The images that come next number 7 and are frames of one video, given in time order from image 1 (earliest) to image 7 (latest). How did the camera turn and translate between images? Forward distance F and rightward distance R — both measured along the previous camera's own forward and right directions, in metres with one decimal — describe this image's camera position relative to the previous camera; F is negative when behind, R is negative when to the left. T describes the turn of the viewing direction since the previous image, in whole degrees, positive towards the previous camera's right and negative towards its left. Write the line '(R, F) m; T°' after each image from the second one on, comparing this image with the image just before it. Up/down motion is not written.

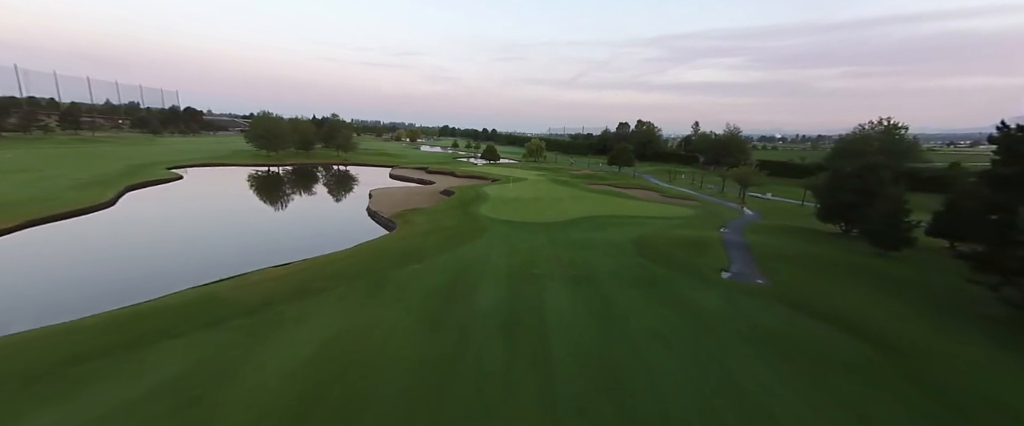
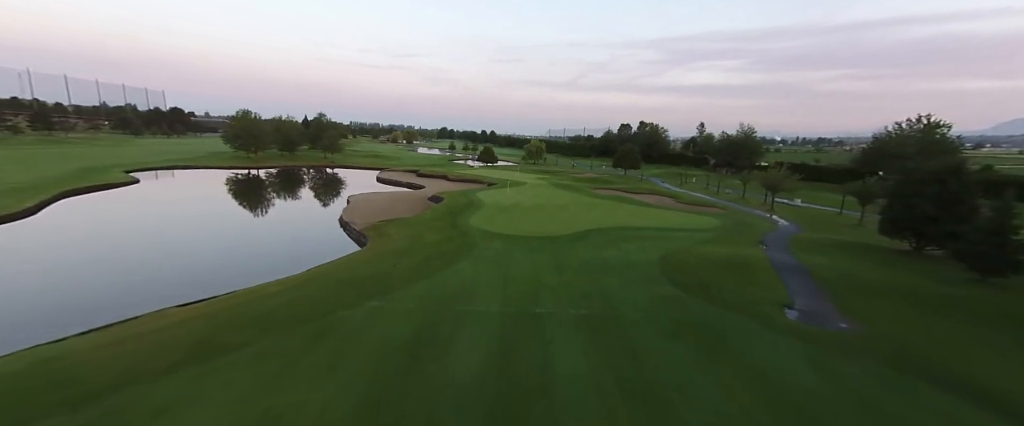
(+0.2, +3.6) m; 0°
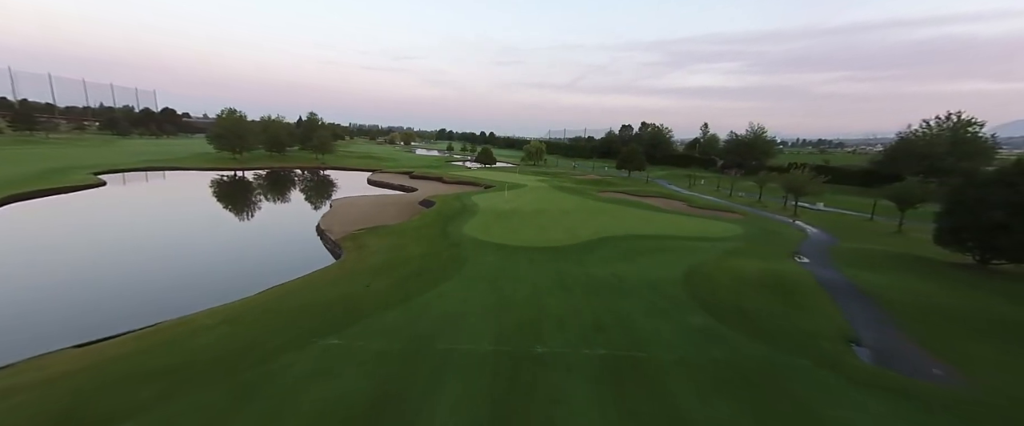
(+0.1, +2.3) m; 0°
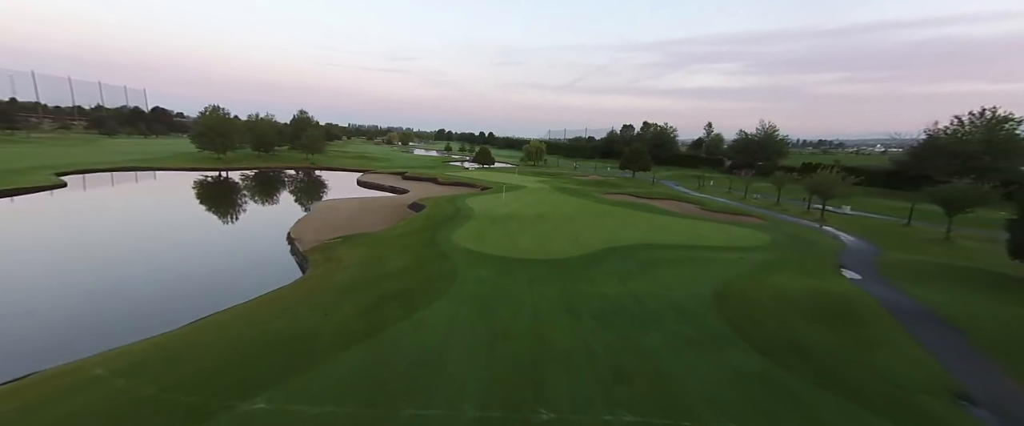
(+0.1, +2.2) m; 0°
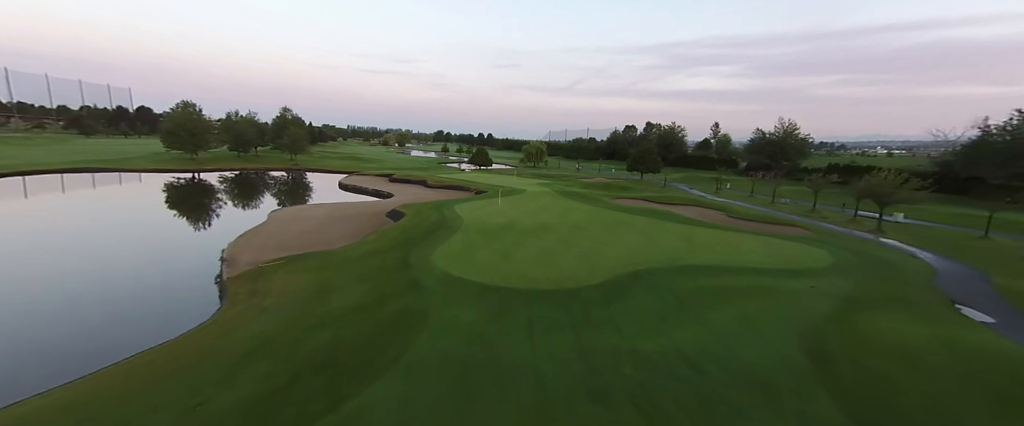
(+0.1, +3.5) m; 0°
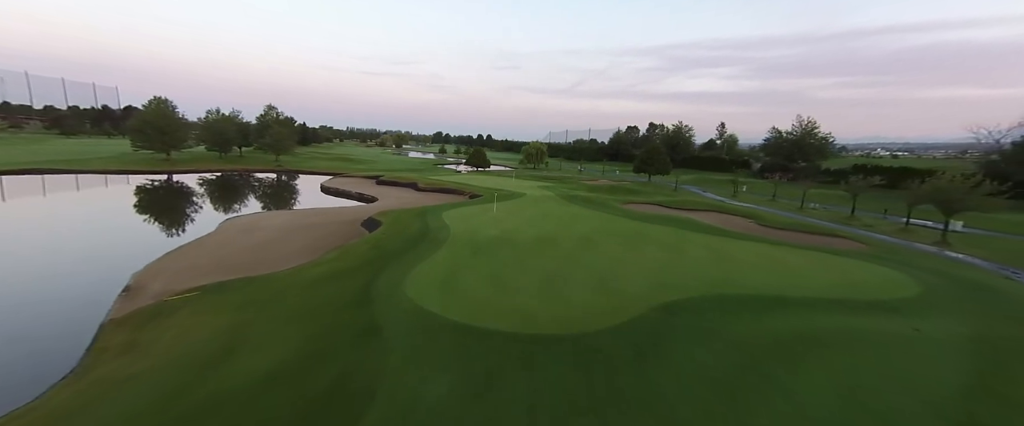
(+0.1, +2.9) m; 0°
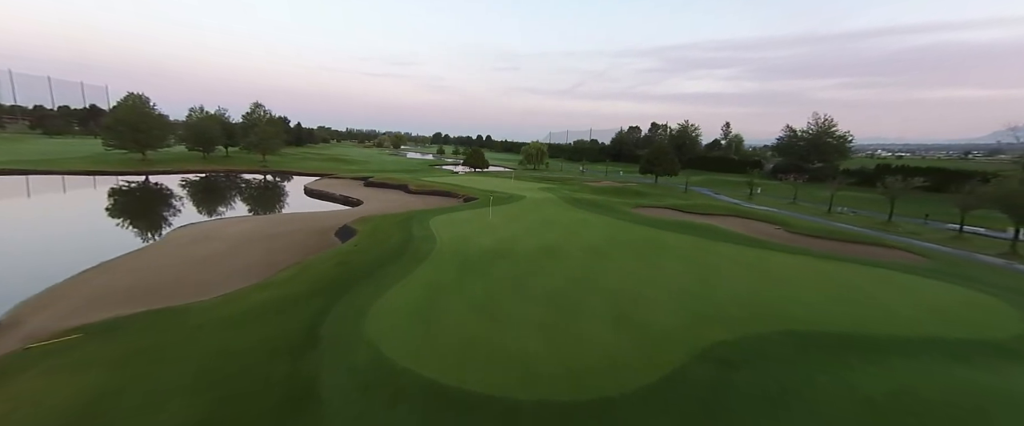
(+0.1, +2.2) m; 0°
